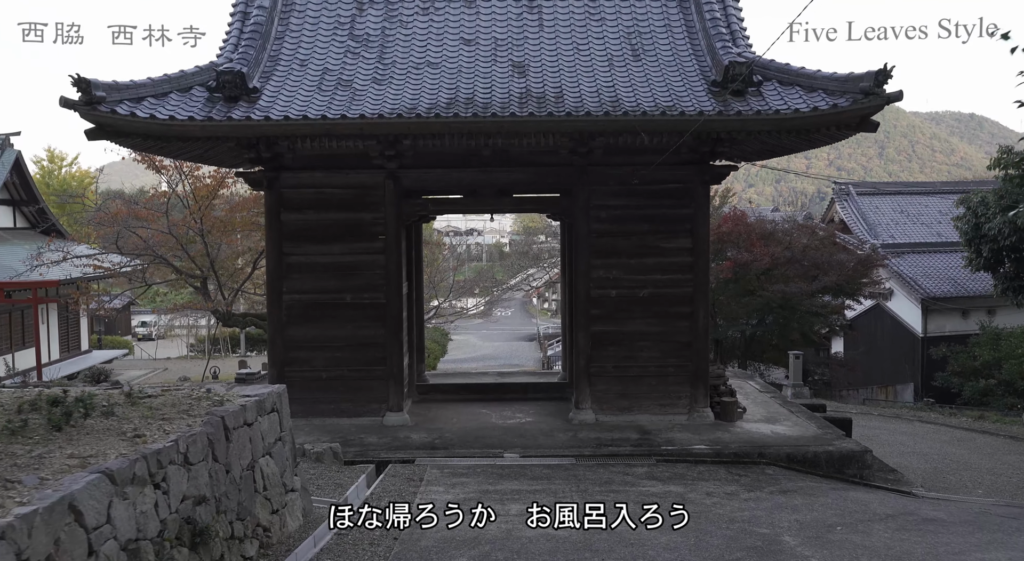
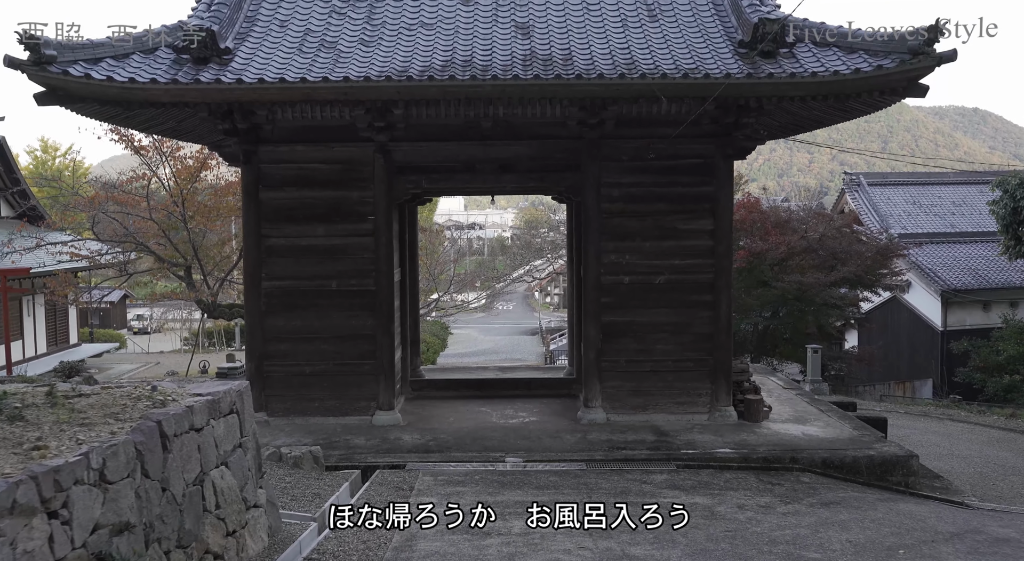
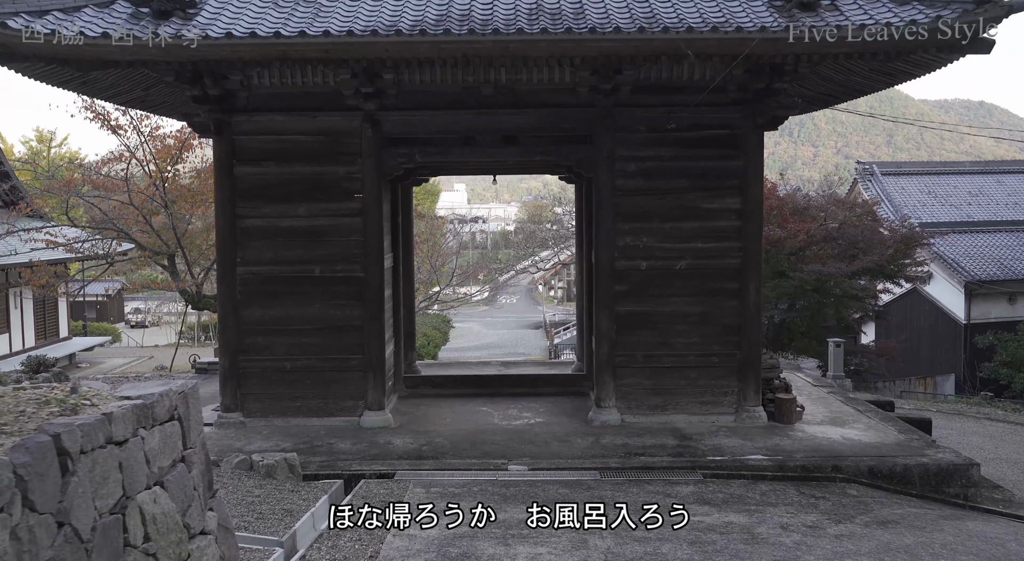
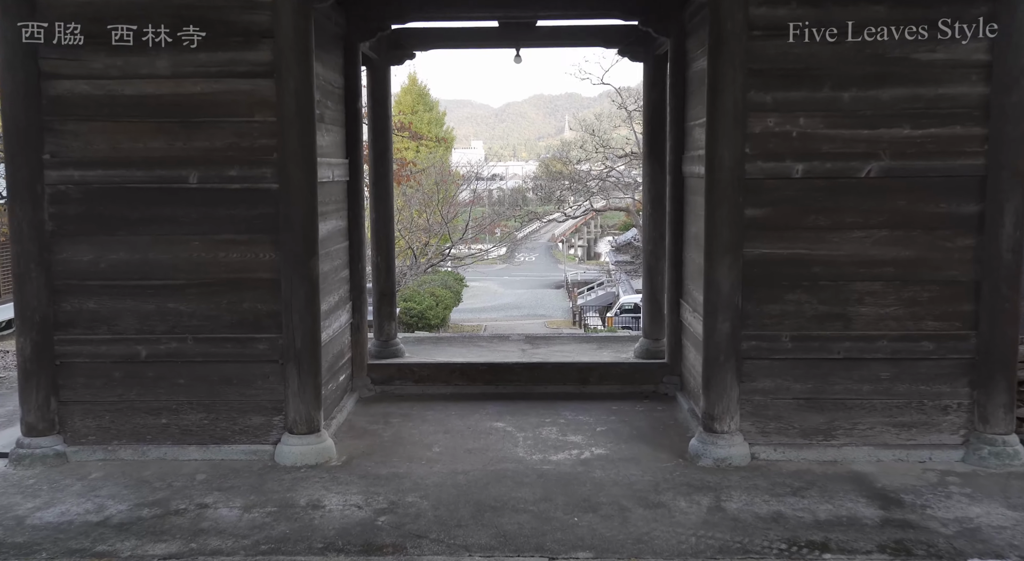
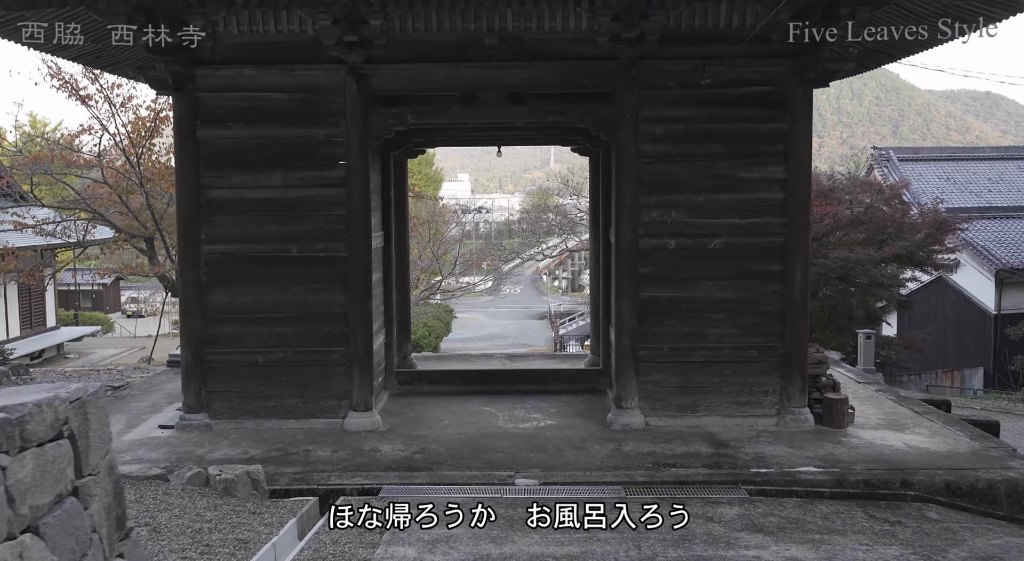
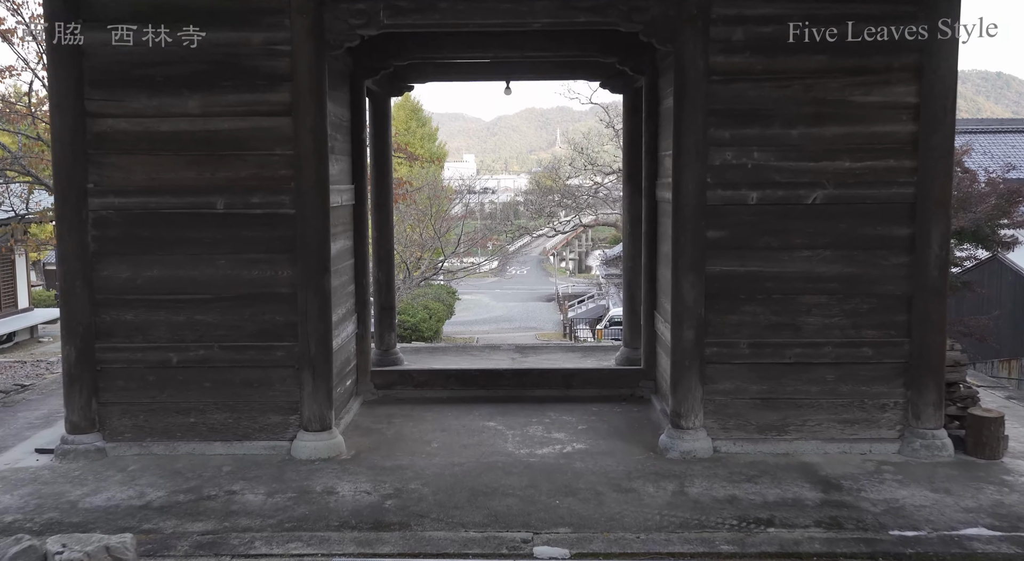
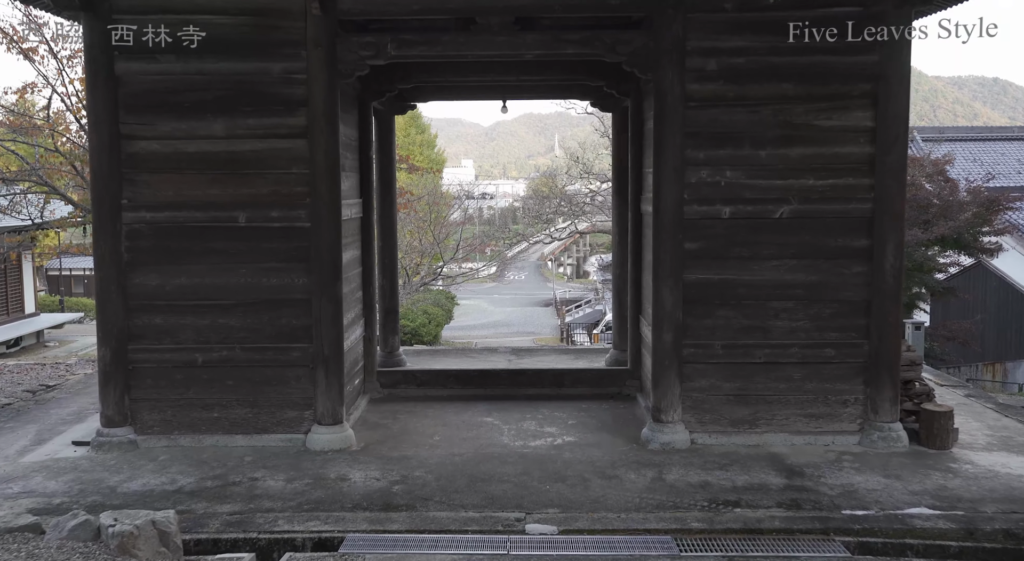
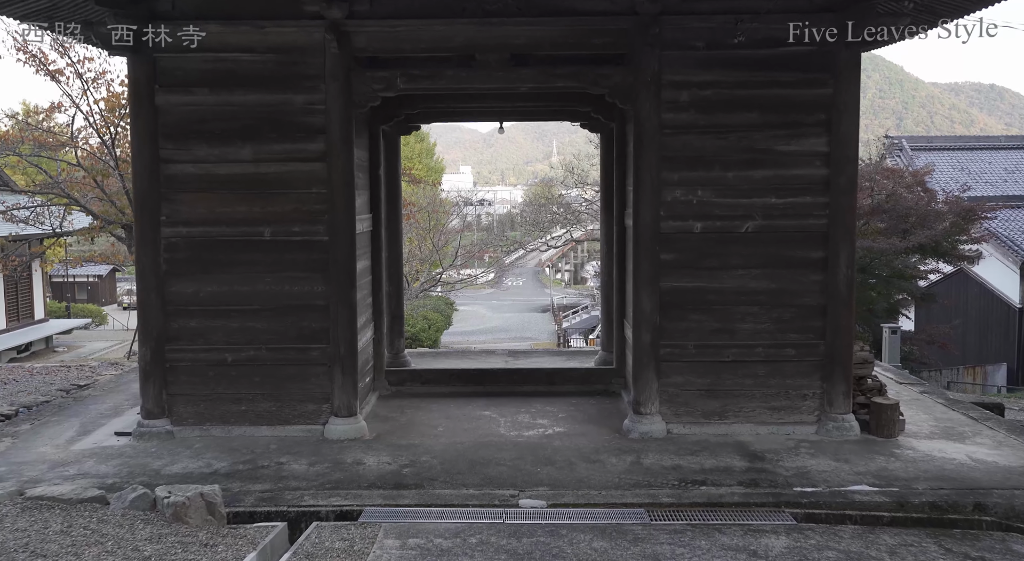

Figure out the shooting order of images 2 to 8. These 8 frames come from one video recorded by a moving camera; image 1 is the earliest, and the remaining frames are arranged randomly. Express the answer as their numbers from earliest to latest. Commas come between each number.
2, 3, 5, 8, 7, 6, 4
